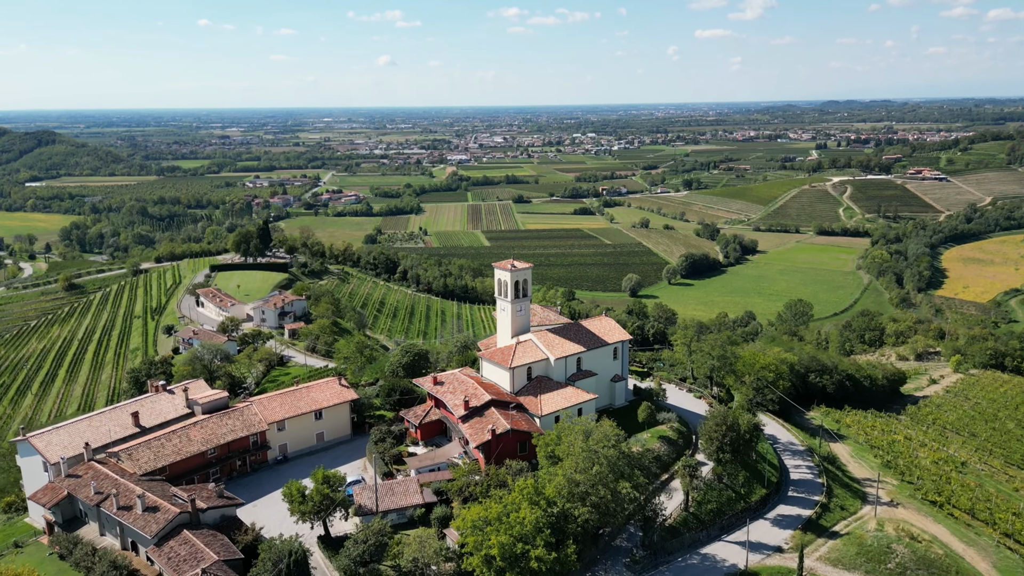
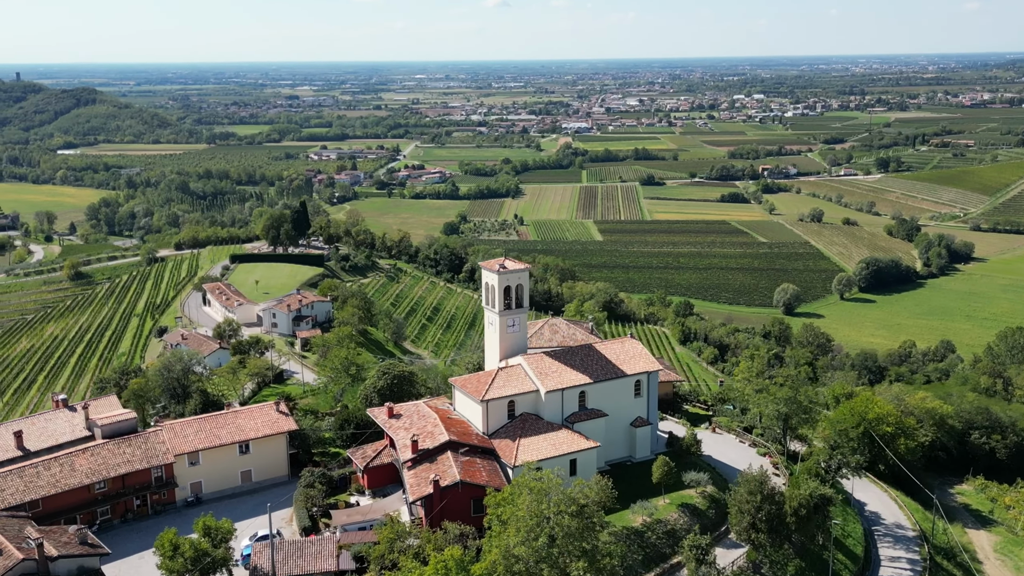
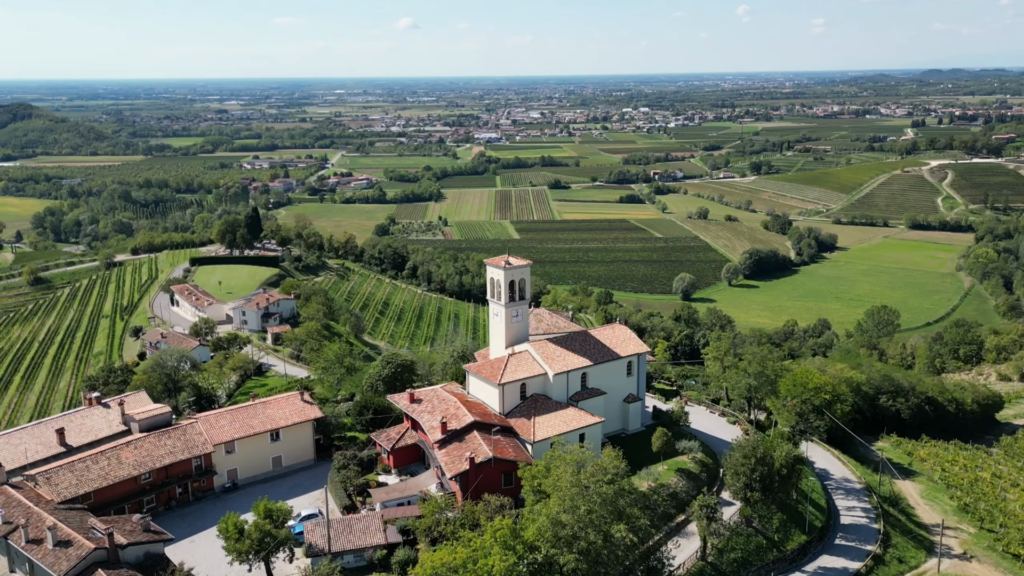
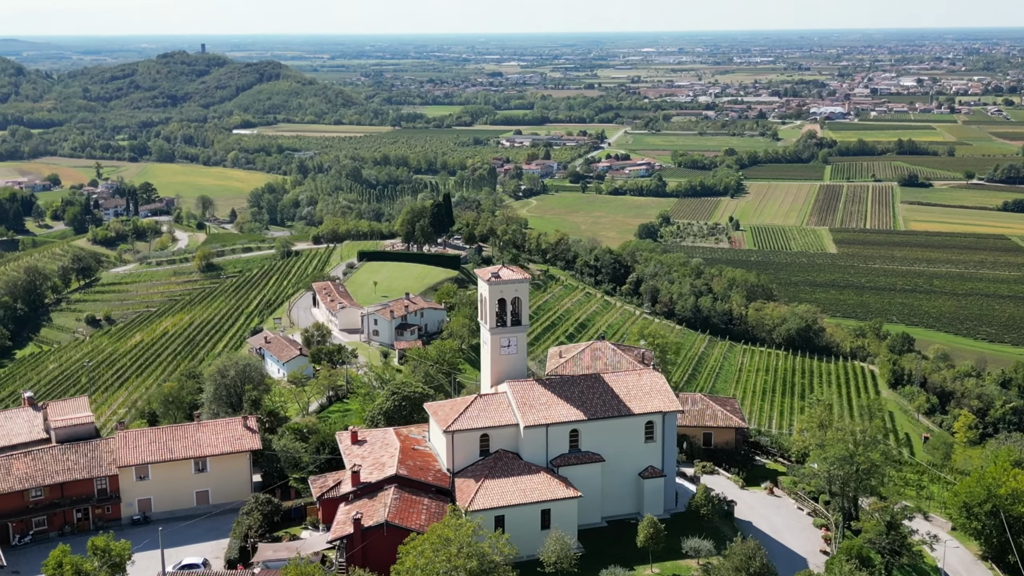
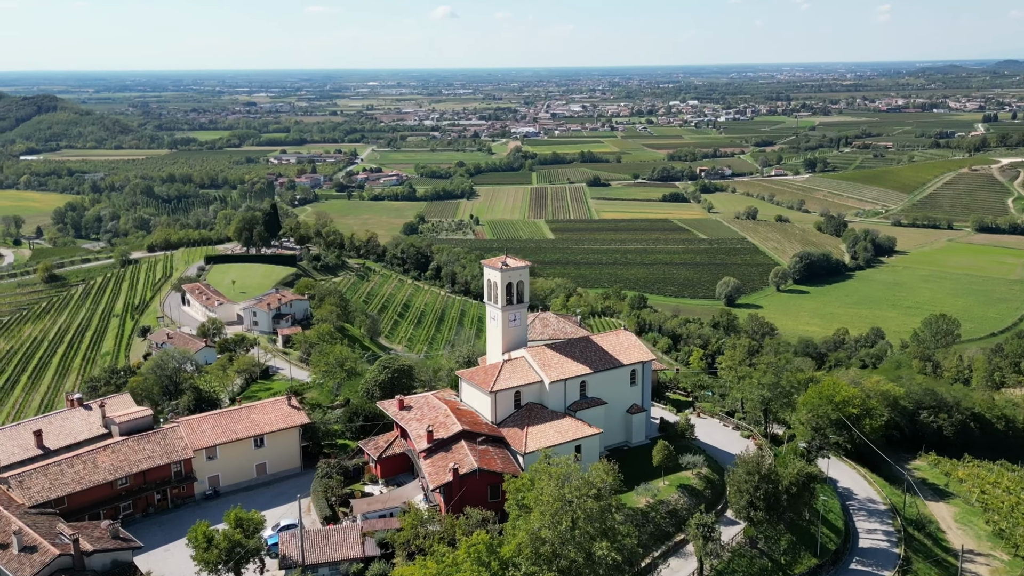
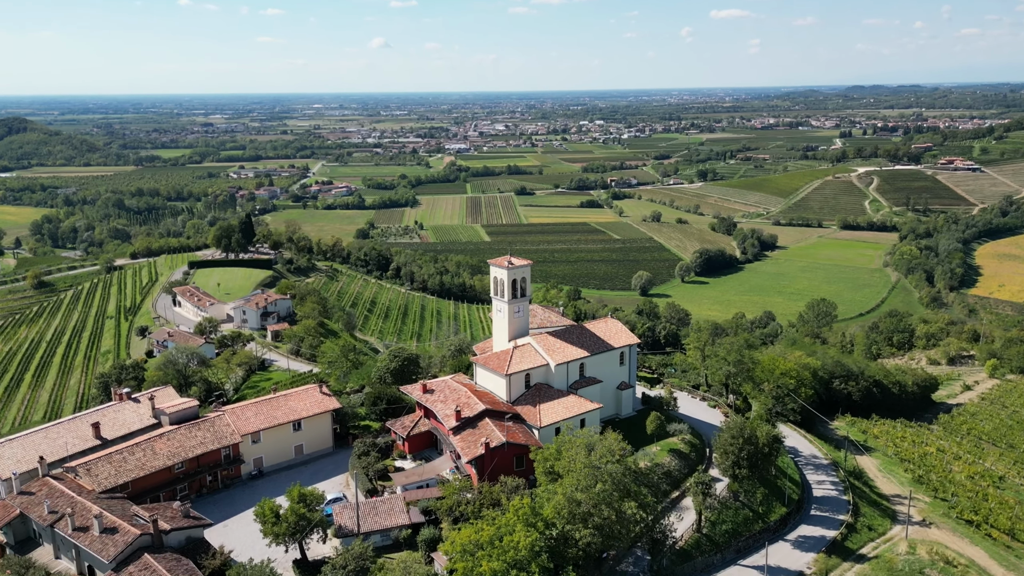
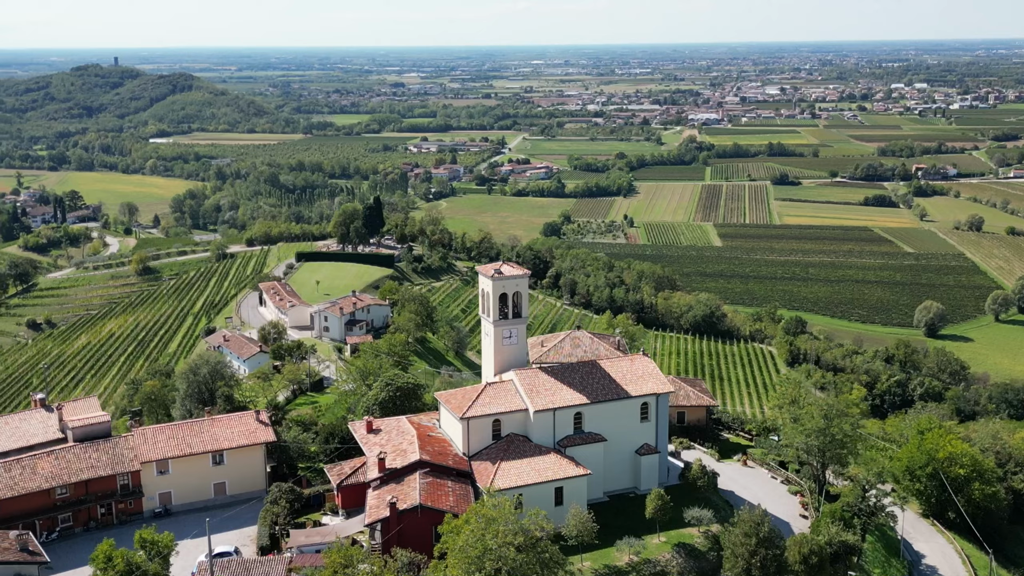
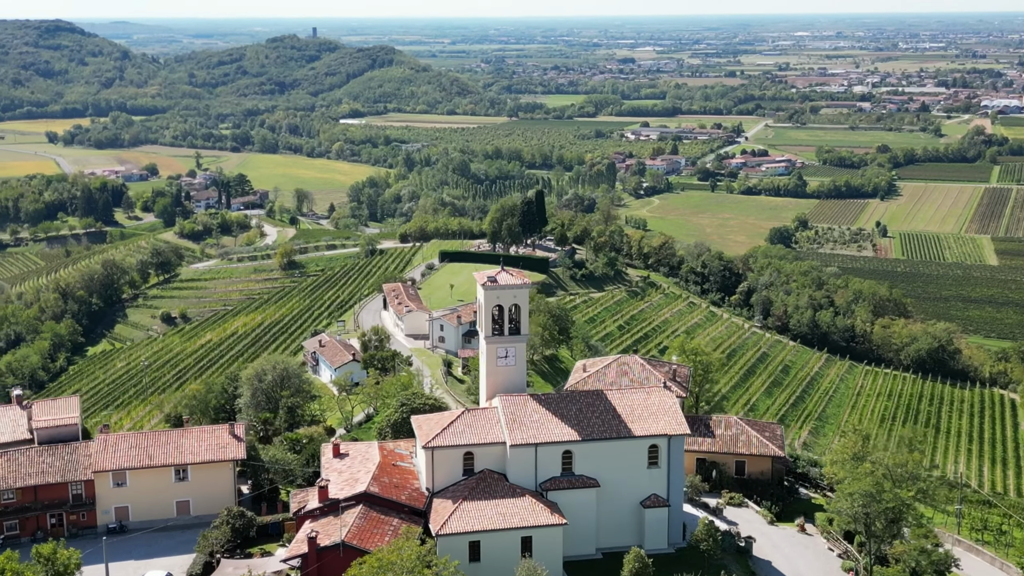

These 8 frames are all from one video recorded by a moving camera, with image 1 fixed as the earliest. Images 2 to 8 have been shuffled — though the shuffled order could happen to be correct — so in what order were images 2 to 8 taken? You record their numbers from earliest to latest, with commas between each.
6, 3, 5, 2, 7, 4, 8
